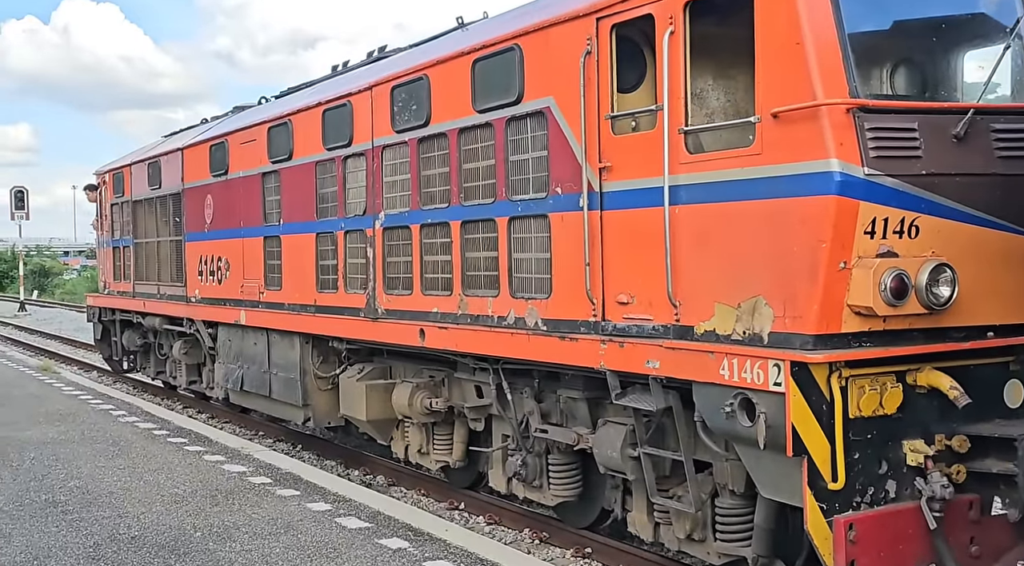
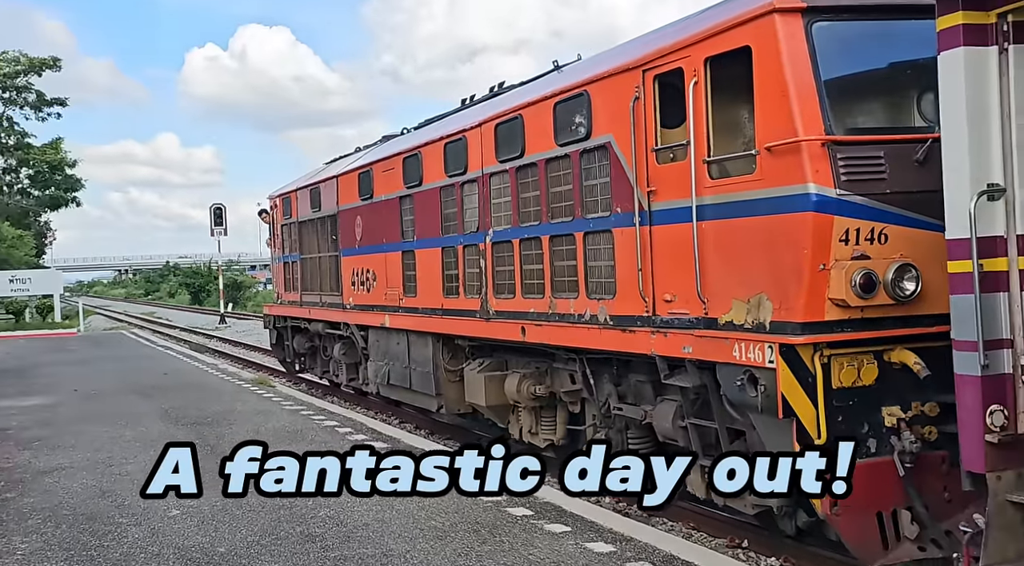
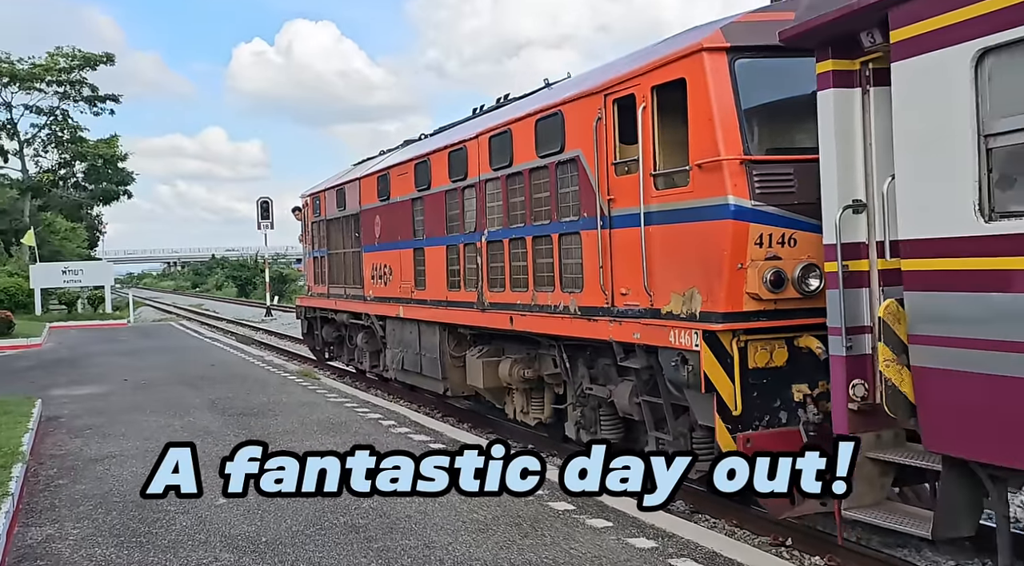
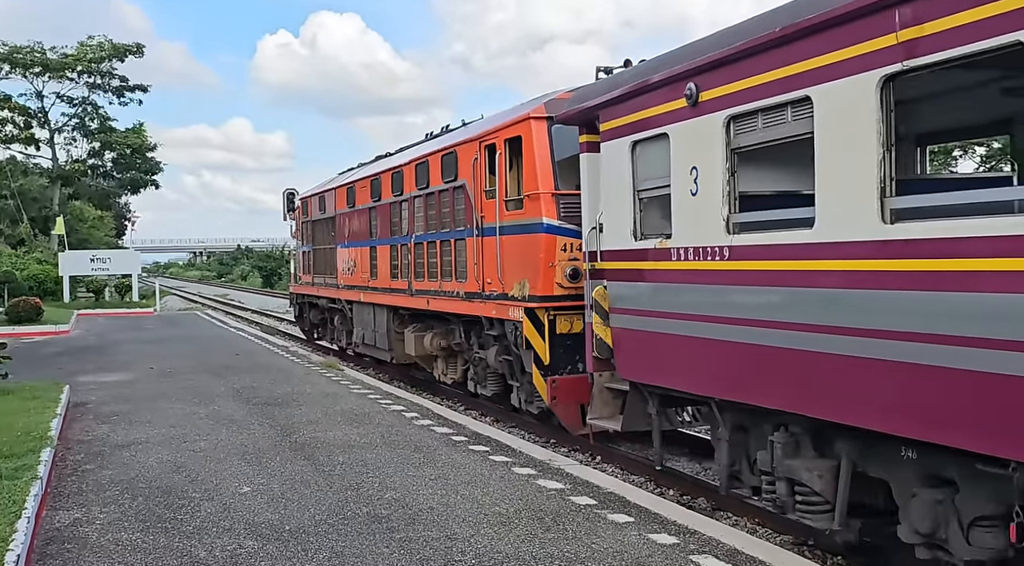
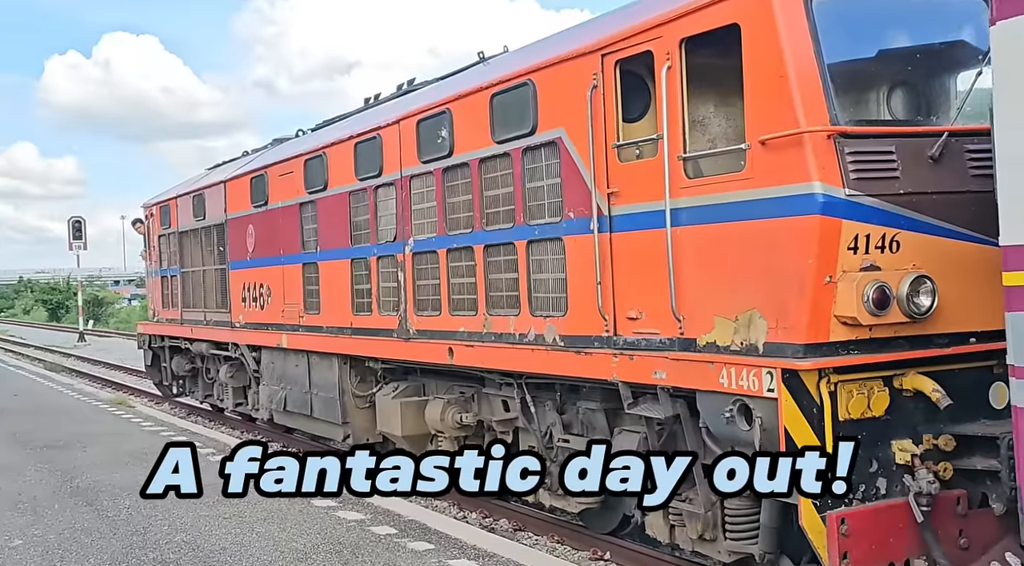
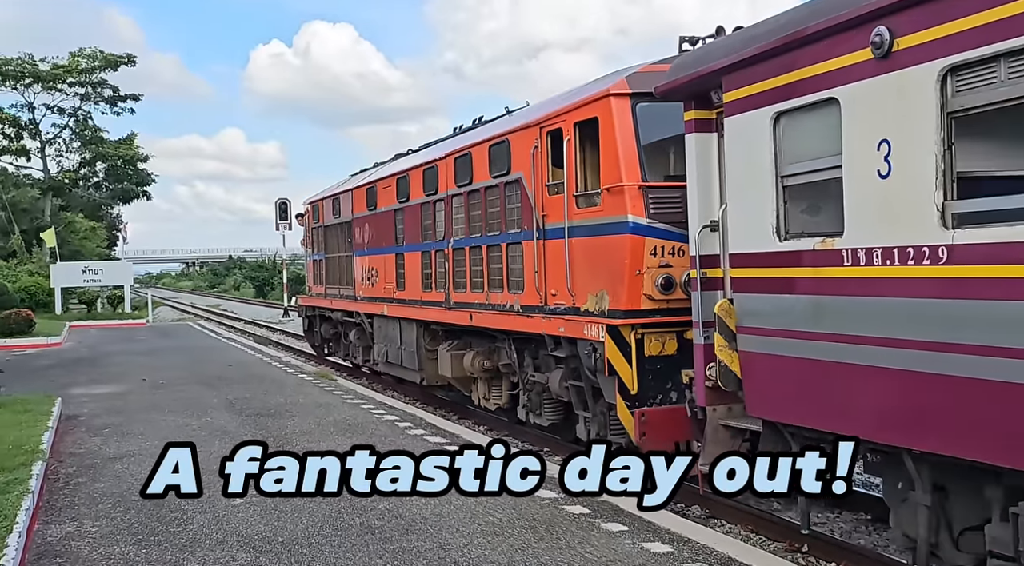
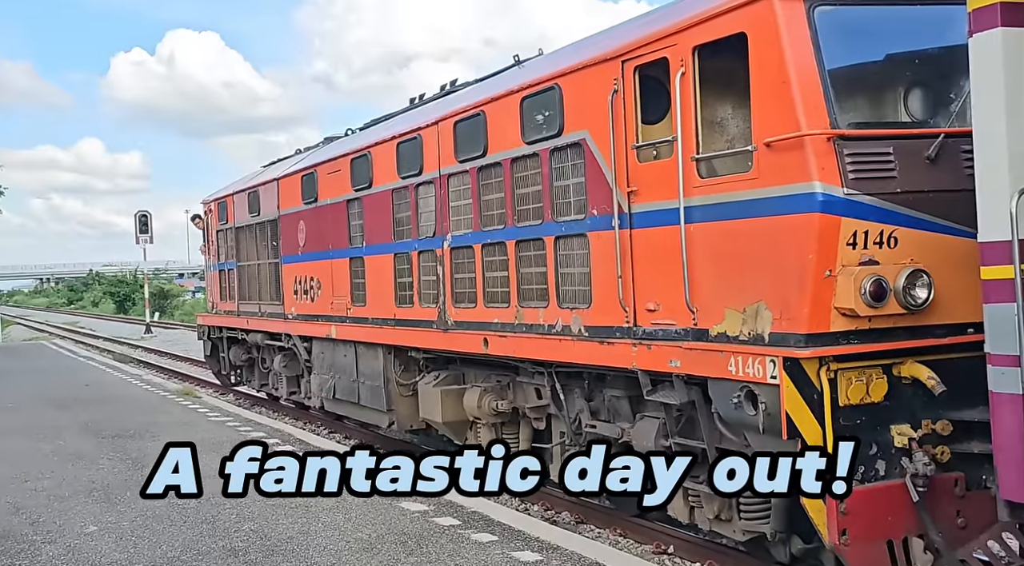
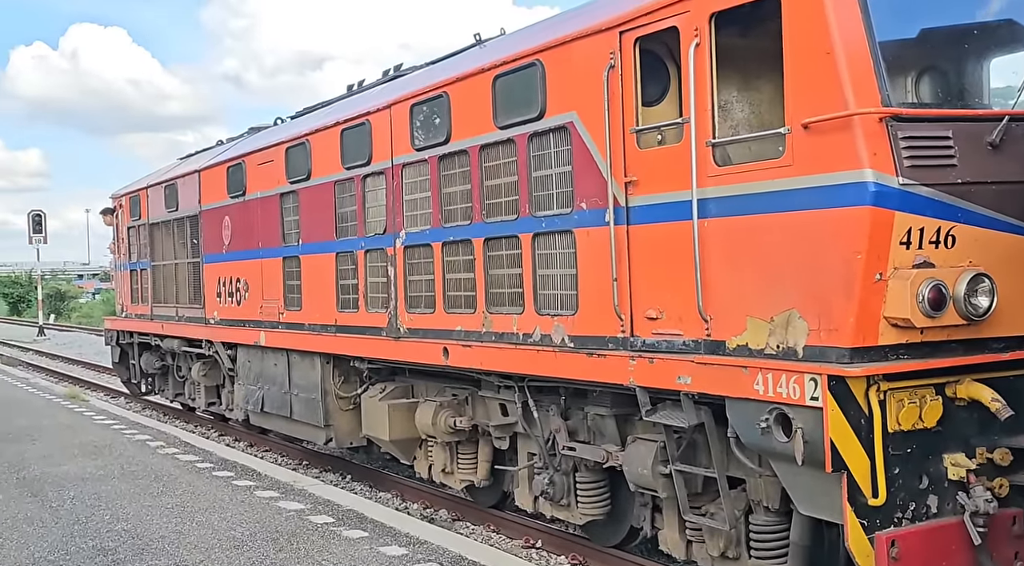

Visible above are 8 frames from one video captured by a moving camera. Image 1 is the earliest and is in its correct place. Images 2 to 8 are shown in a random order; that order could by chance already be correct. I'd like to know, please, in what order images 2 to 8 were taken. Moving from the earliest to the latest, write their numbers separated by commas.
8, 5, 7, 2, 3, 6, 4
